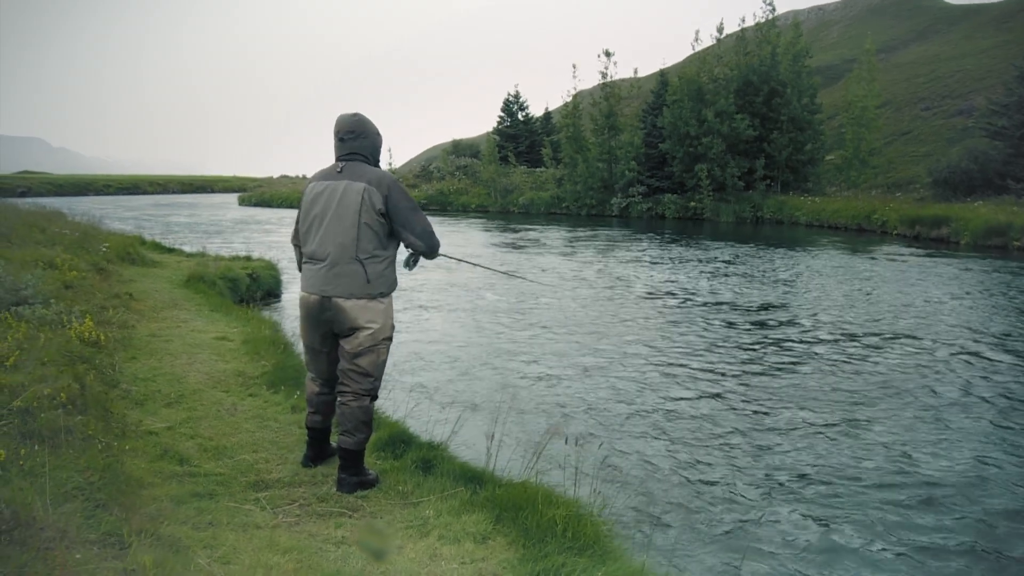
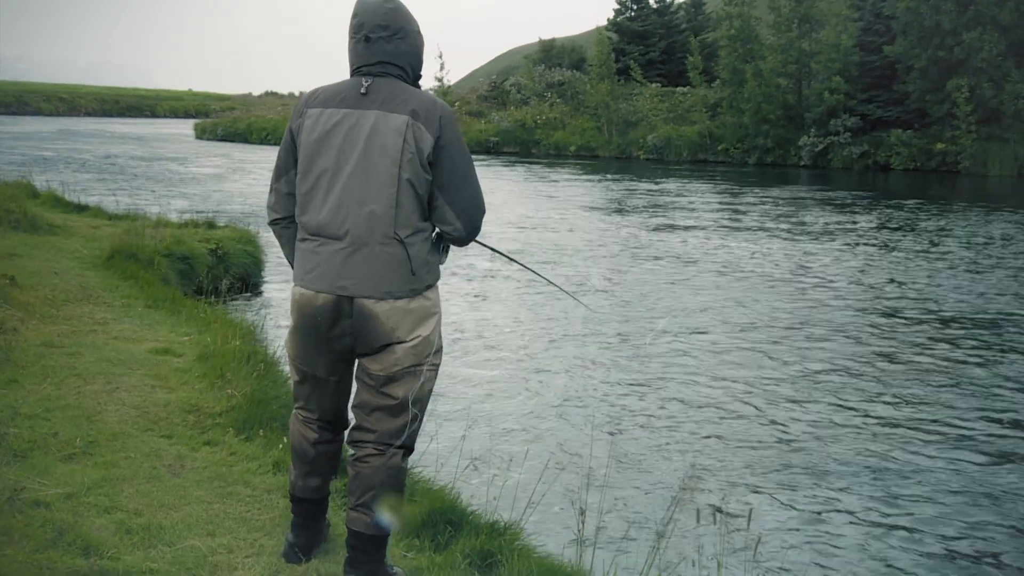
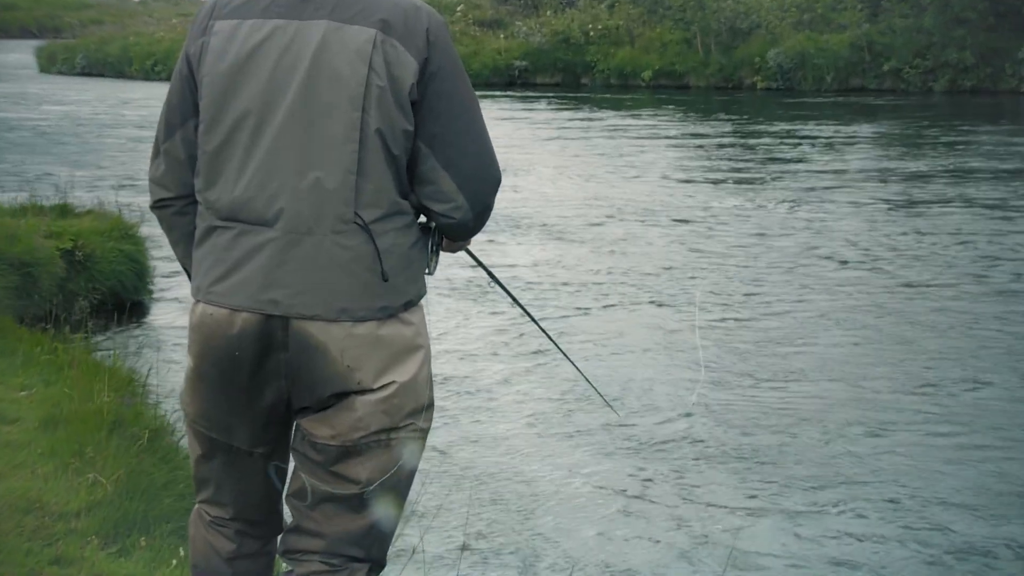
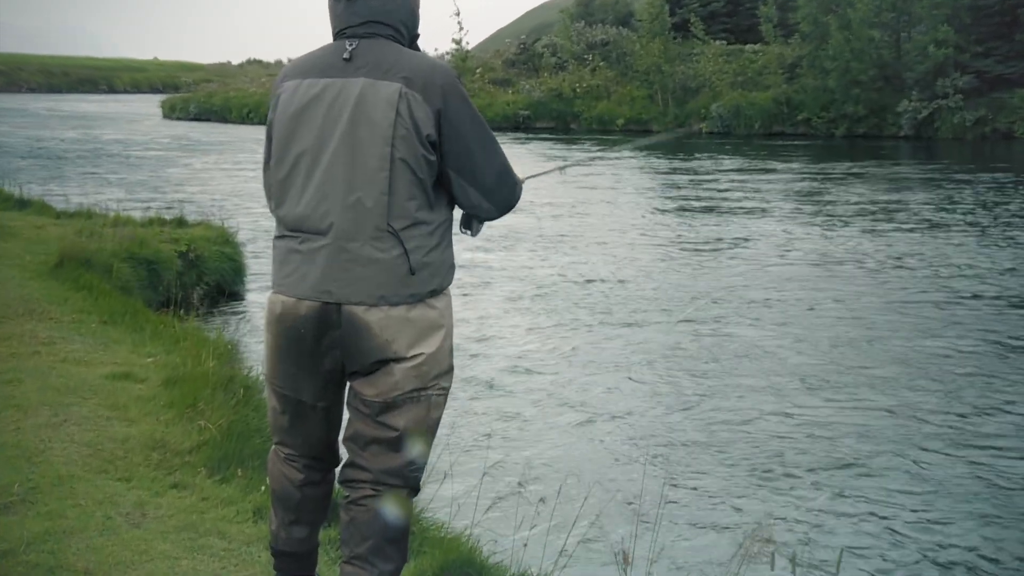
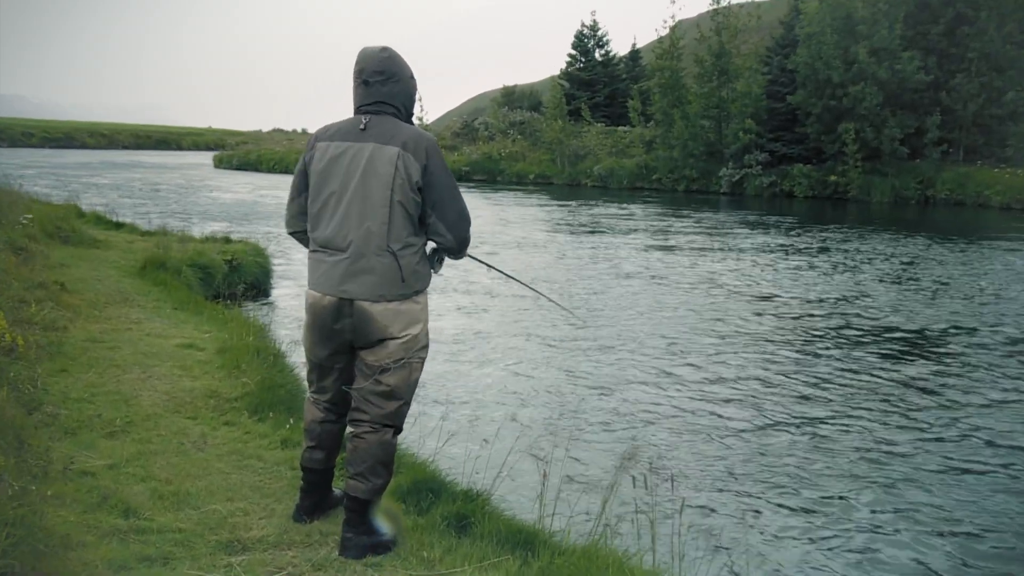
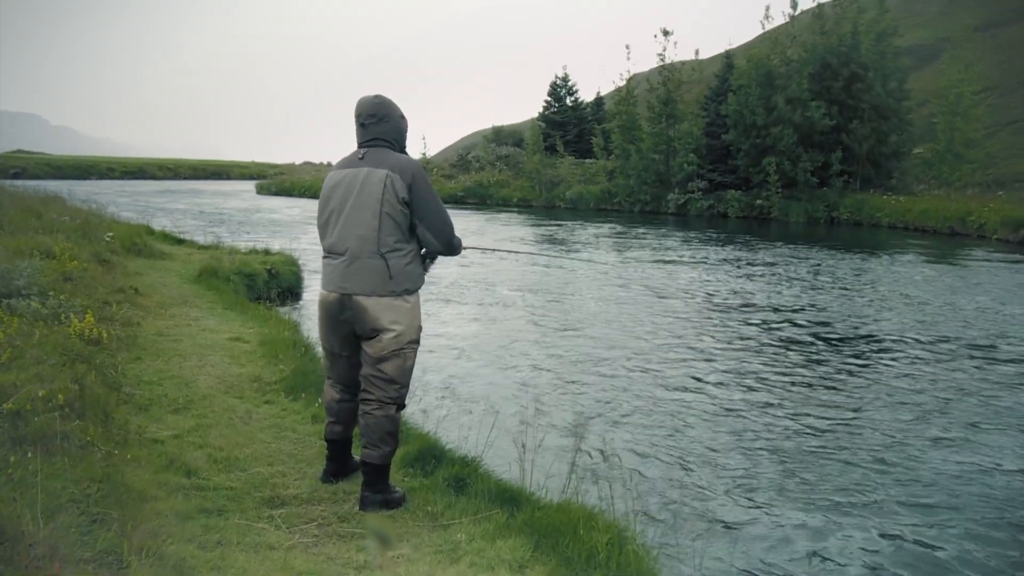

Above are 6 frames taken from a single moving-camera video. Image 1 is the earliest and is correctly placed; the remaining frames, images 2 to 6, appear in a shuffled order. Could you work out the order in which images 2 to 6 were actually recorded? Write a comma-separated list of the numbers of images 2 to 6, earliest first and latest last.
6, 5, 2, 4, 3
